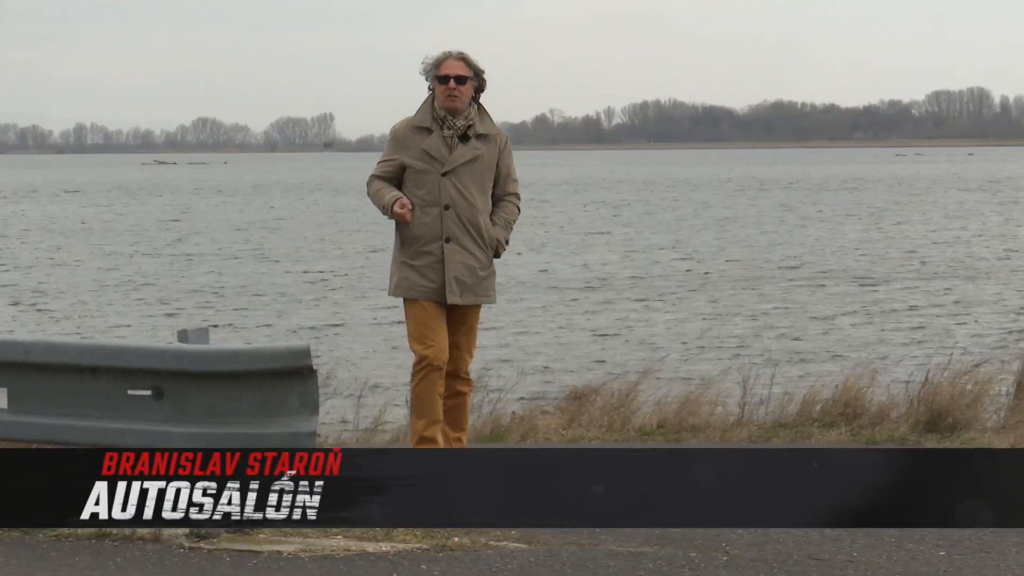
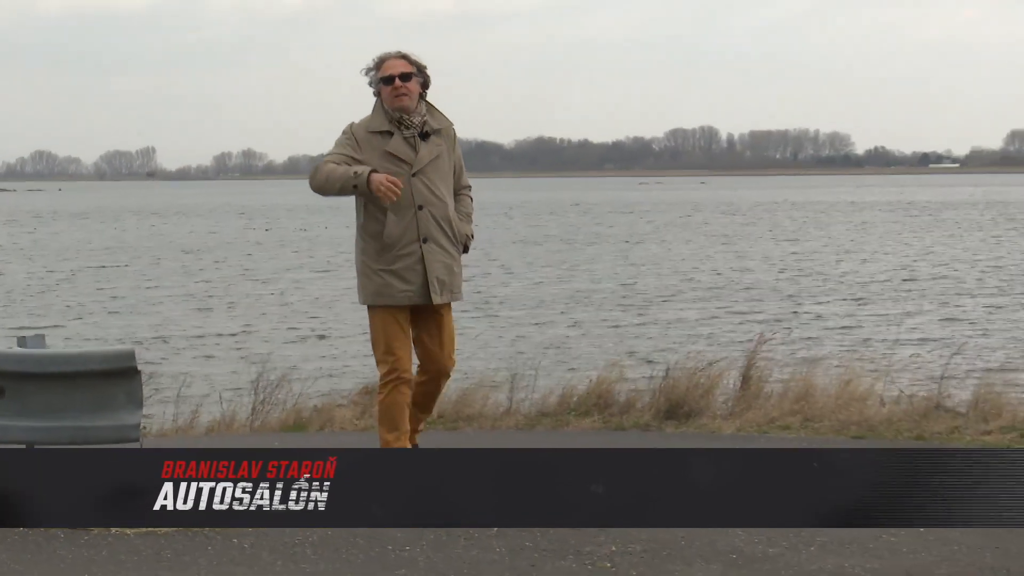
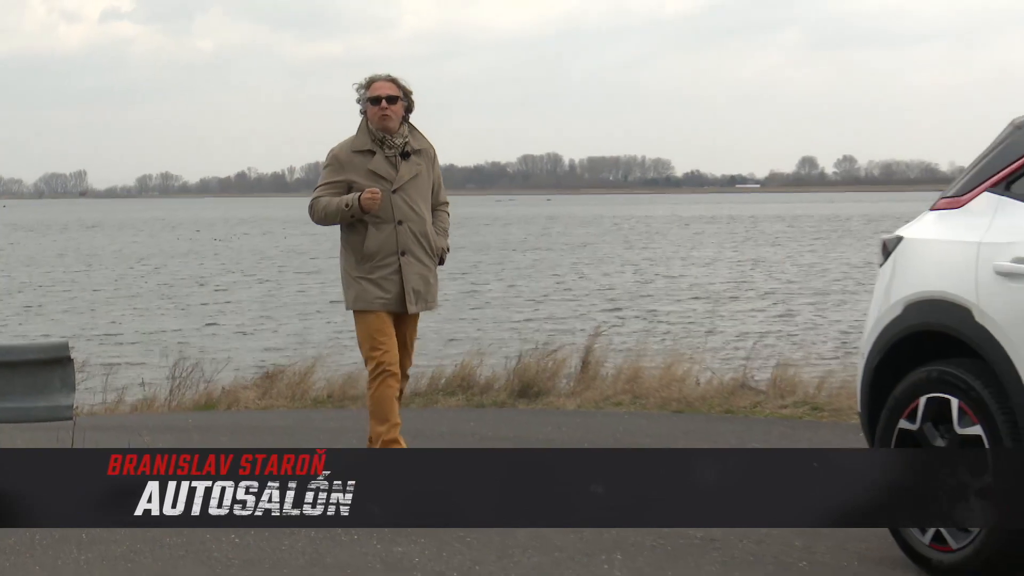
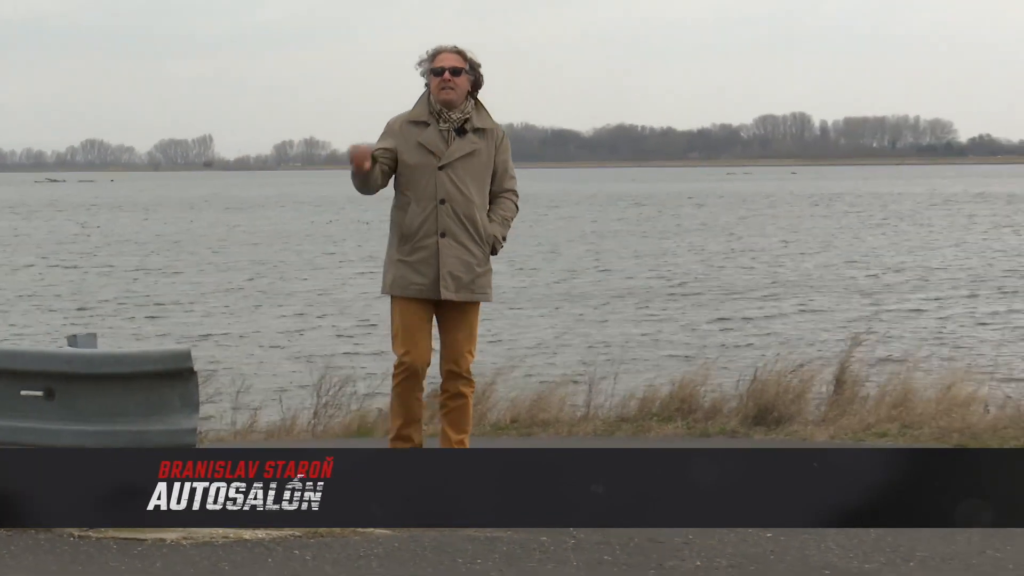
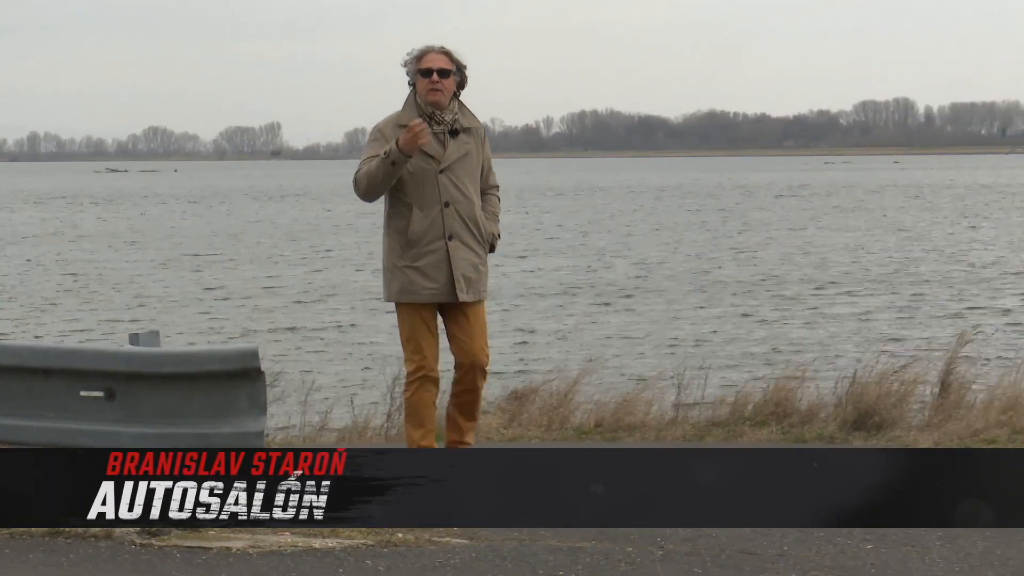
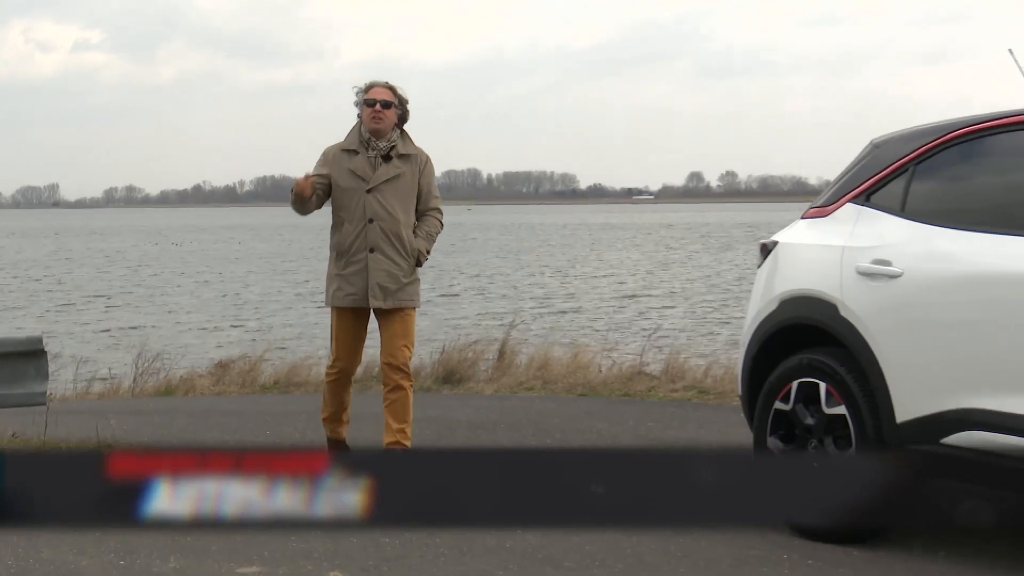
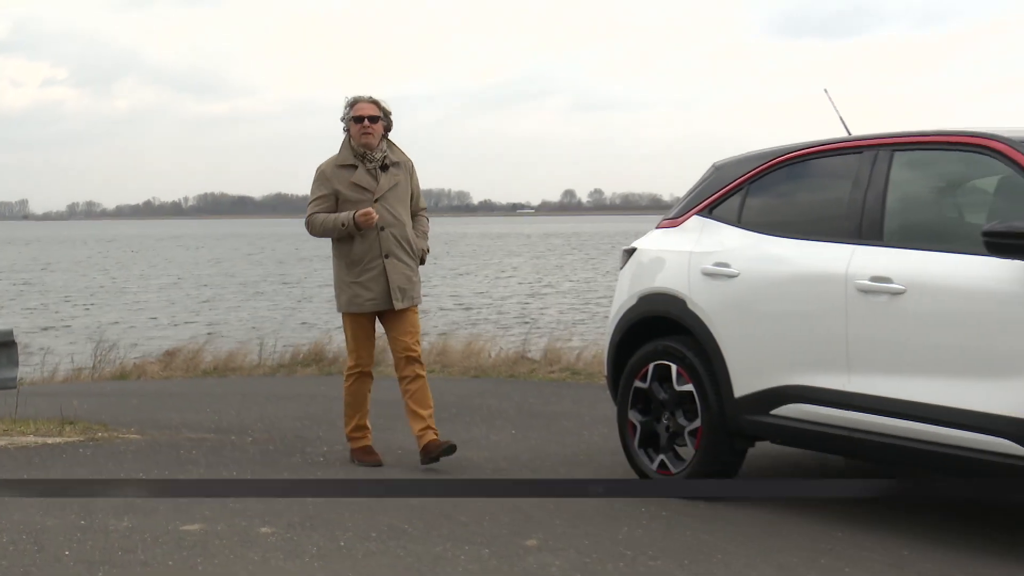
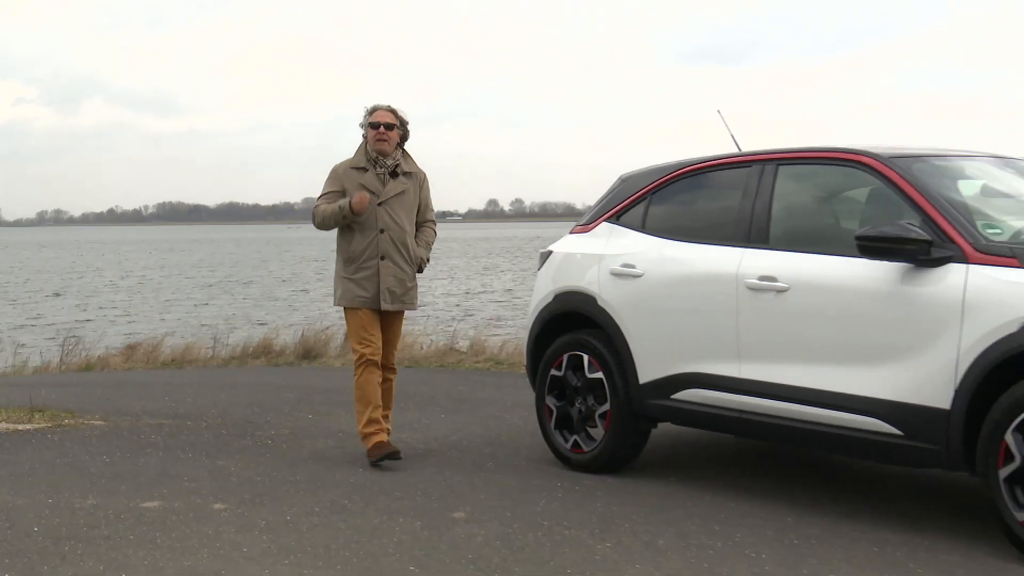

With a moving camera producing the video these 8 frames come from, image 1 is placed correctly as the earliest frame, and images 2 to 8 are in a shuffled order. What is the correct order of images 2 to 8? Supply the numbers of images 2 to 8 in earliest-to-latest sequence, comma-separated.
5, 4, 2, 3, 6, 7, 8
